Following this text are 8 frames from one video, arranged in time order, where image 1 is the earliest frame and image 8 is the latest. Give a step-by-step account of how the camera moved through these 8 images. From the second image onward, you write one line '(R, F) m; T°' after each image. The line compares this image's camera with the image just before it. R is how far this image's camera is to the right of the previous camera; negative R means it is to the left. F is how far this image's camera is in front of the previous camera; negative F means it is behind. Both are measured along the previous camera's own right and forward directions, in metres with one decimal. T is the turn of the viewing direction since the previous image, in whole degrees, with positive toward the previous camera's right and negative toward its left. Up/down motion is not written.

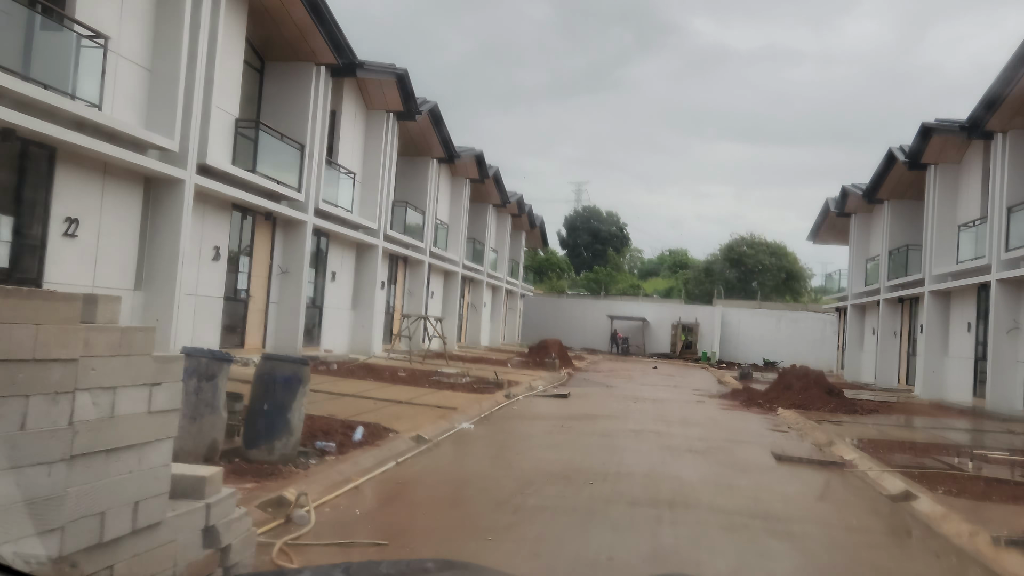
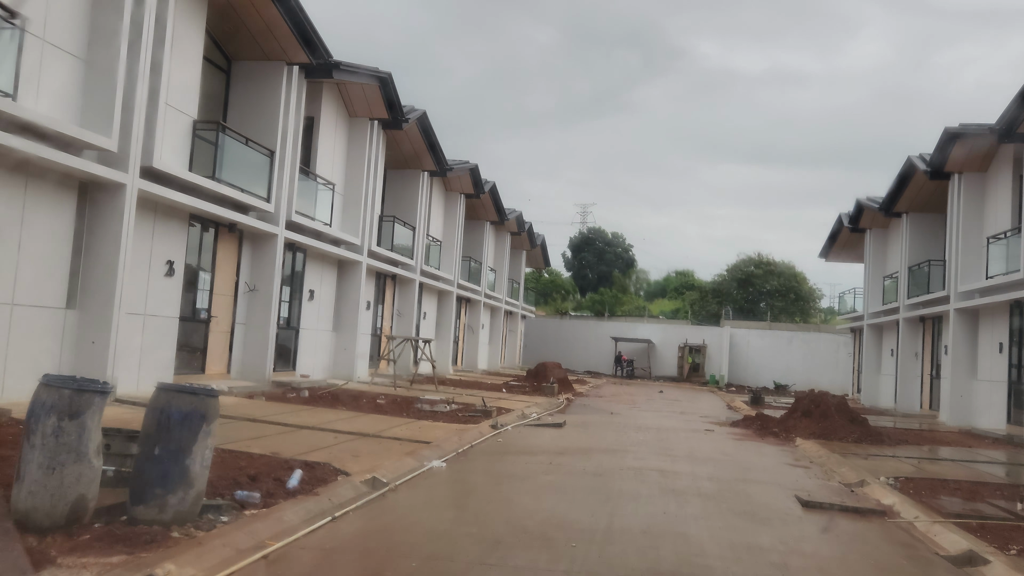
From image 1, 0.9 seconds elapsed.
(+0.3, +1.3) m; 0°
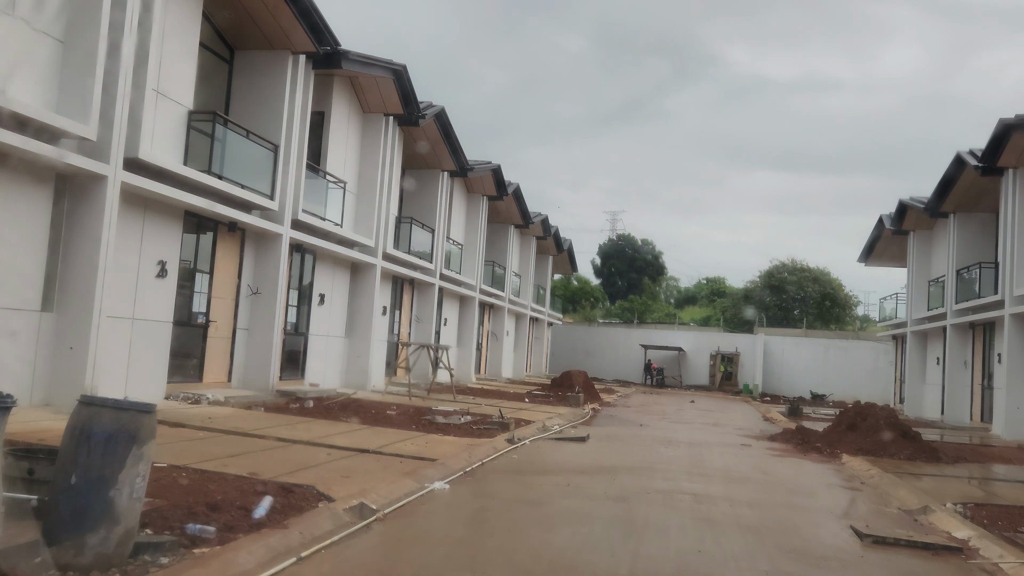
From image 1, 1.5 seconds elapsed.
(+0.1, +0.9) m; -2°
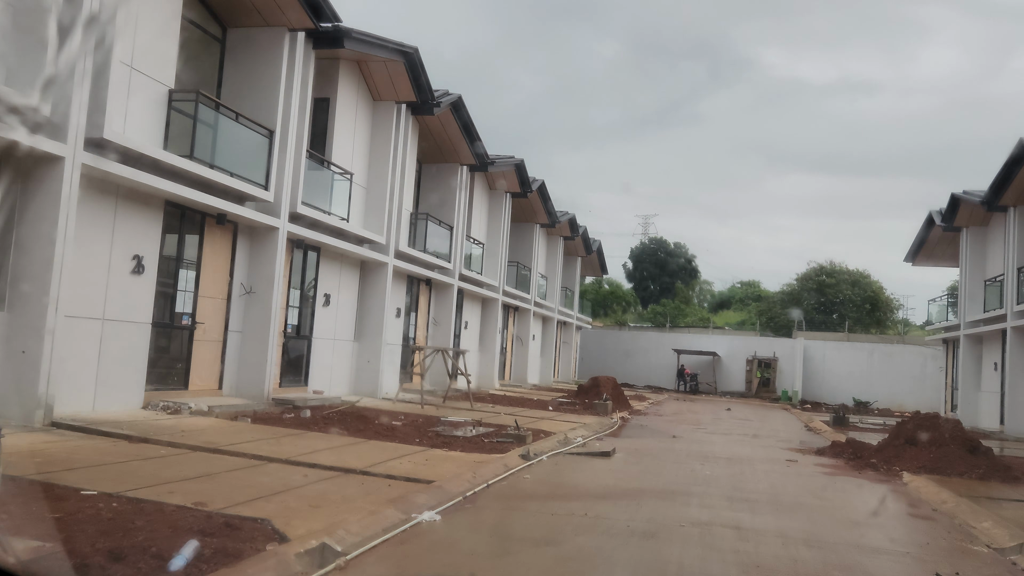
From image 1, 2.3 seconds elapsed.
(+0.2, +1.2) m; -2°
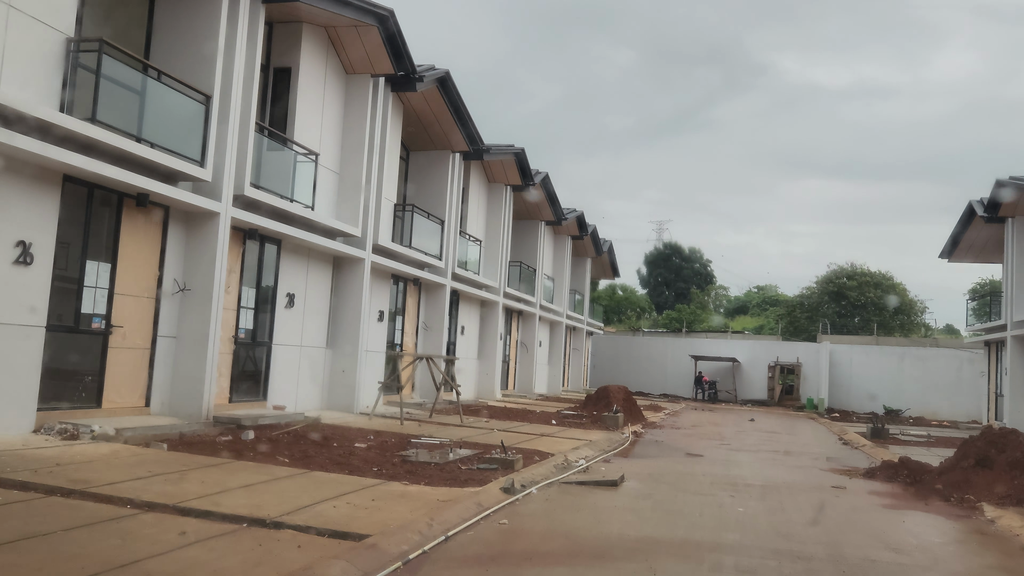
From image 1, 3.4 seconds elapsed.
(+0.3, +2.0) m; -1°
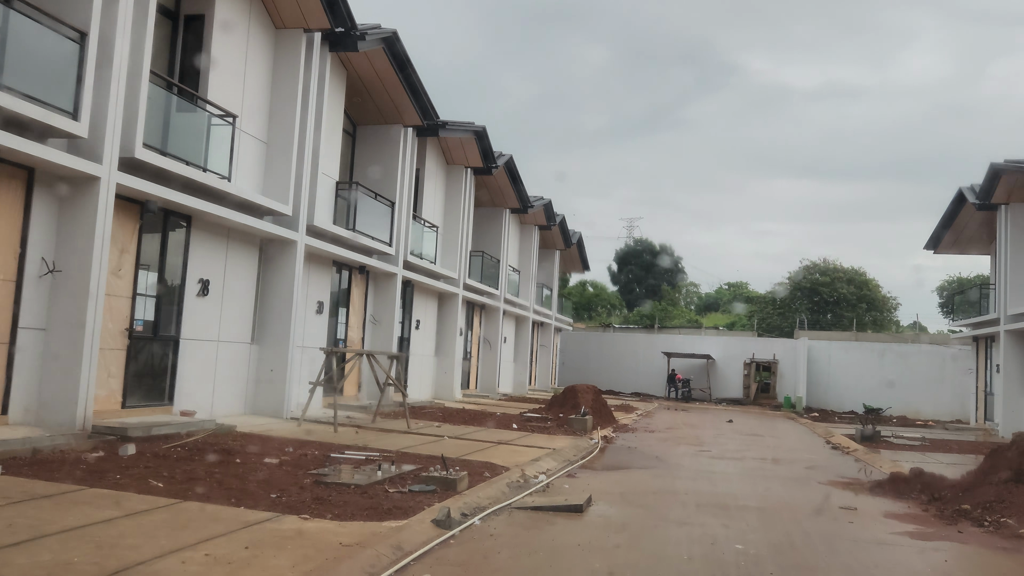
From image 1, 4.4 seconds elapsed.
(+0.2, +1.7) m; +2°
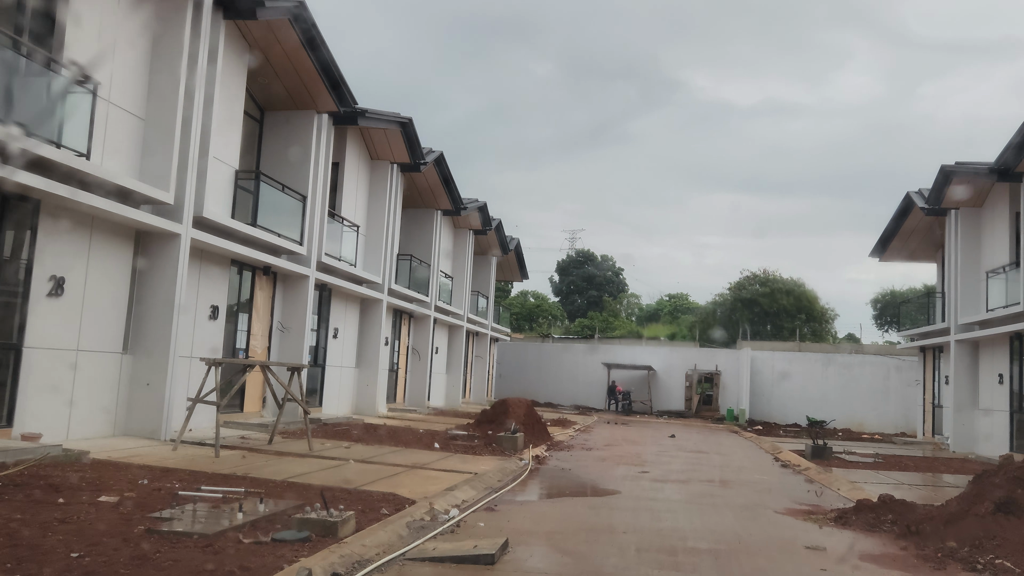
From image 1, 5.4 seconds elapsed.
(+0.3, +1.4) m; +4°
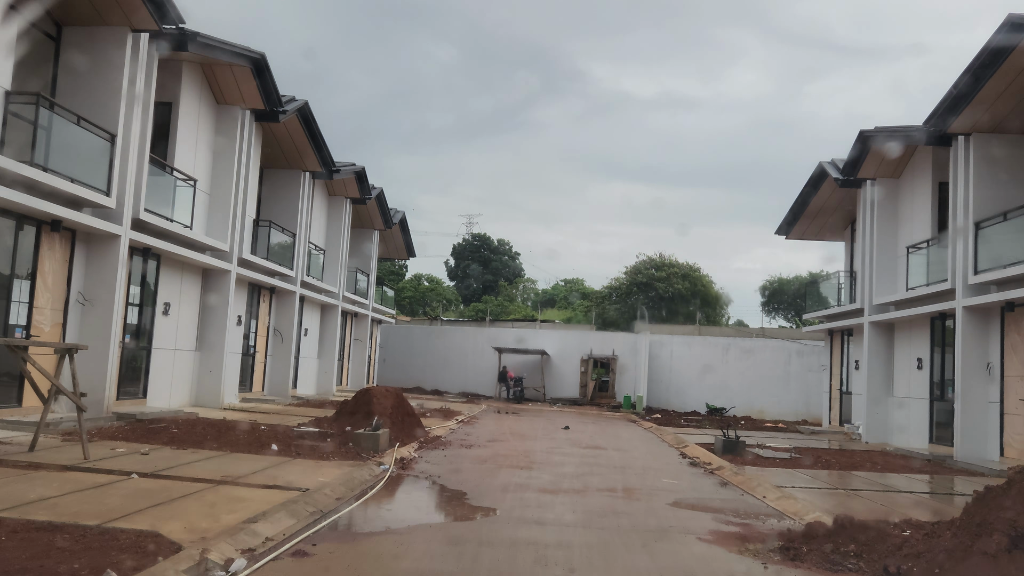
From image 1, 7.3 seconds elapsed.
(+0.4, +2.3) m; +7°
